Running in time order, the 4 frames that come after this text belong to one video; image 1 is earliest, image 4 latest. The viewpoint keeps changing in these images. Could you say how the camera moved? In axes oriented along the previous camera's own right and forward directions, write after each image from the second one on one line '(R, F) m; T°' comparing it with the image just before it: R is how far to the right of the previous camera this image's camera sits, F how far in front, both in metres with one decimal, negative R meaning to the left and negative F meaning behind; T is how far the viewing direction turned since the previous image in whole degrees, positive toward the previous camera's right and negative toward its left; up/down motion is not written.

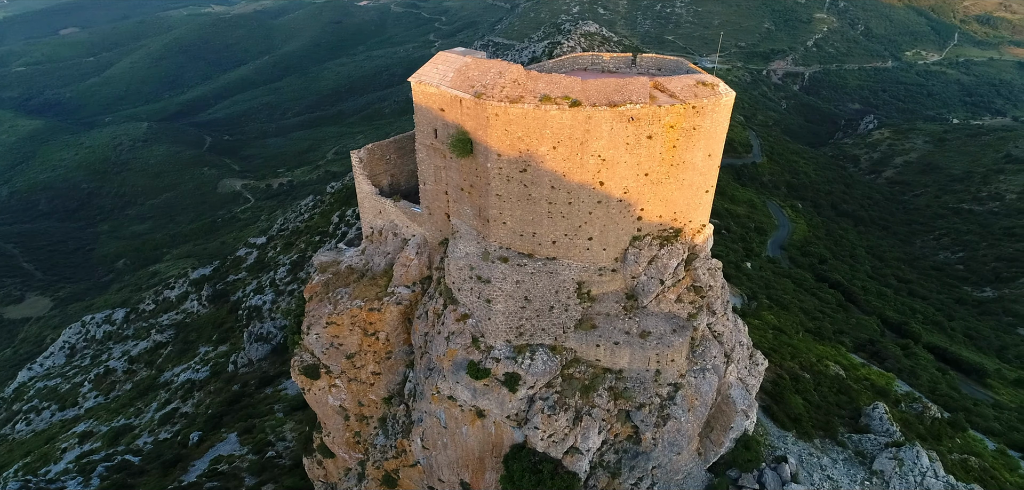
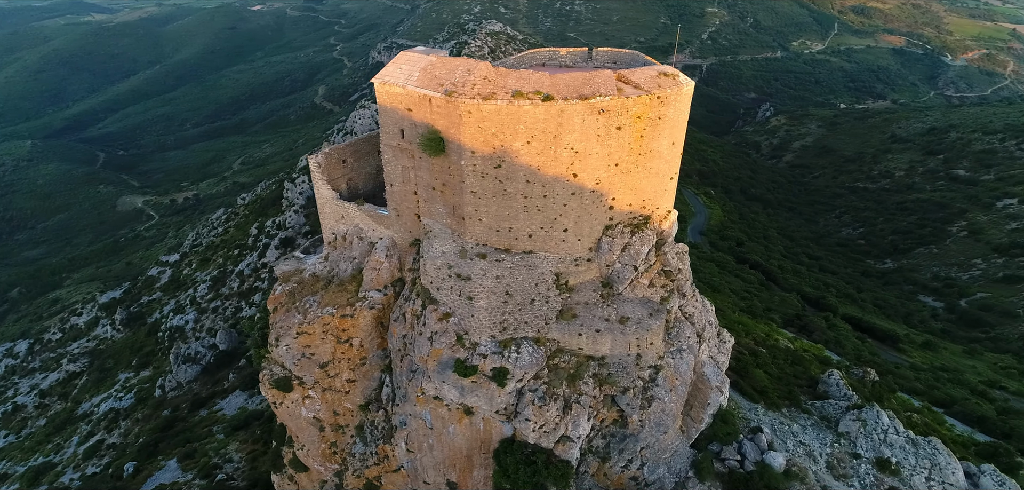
(-1.1, 0.0) m; +7°
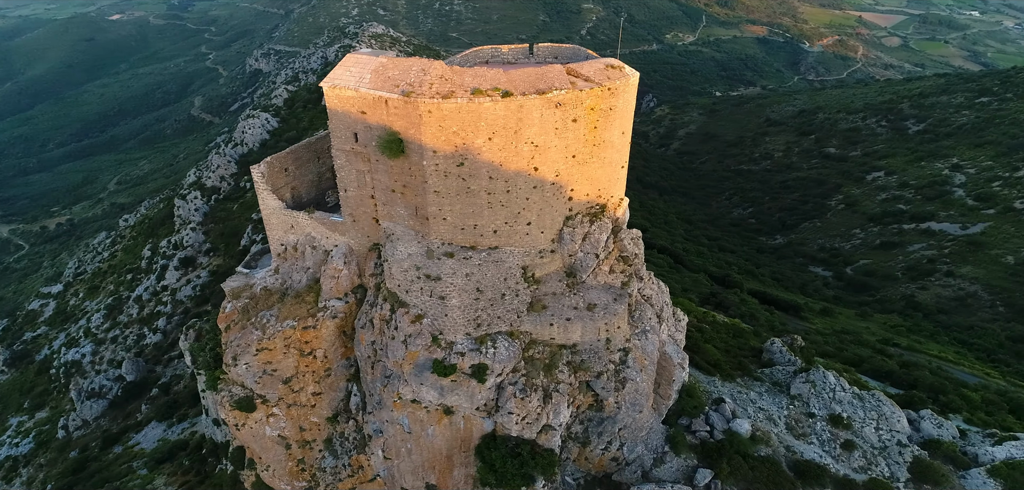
(-1.2, 0.0) m; +8°
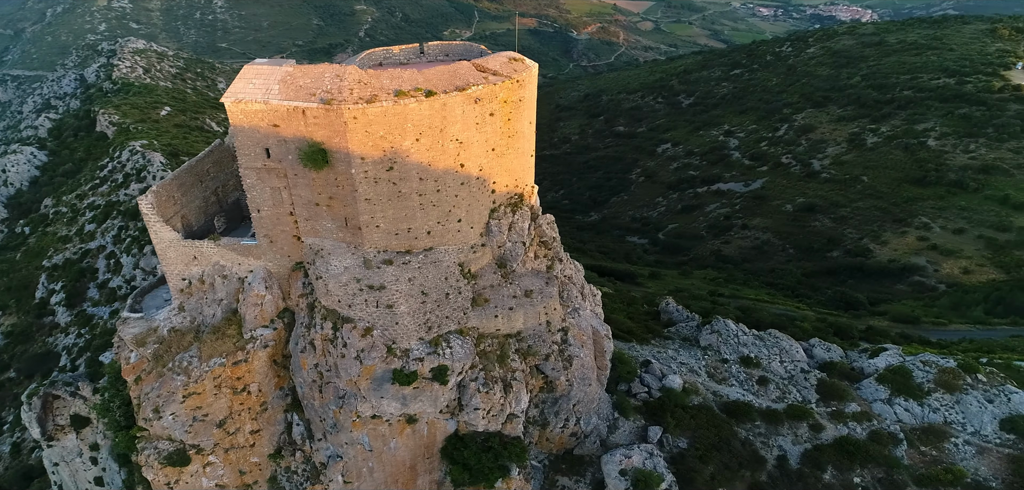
(-2.3, +0.2) m; +15°
